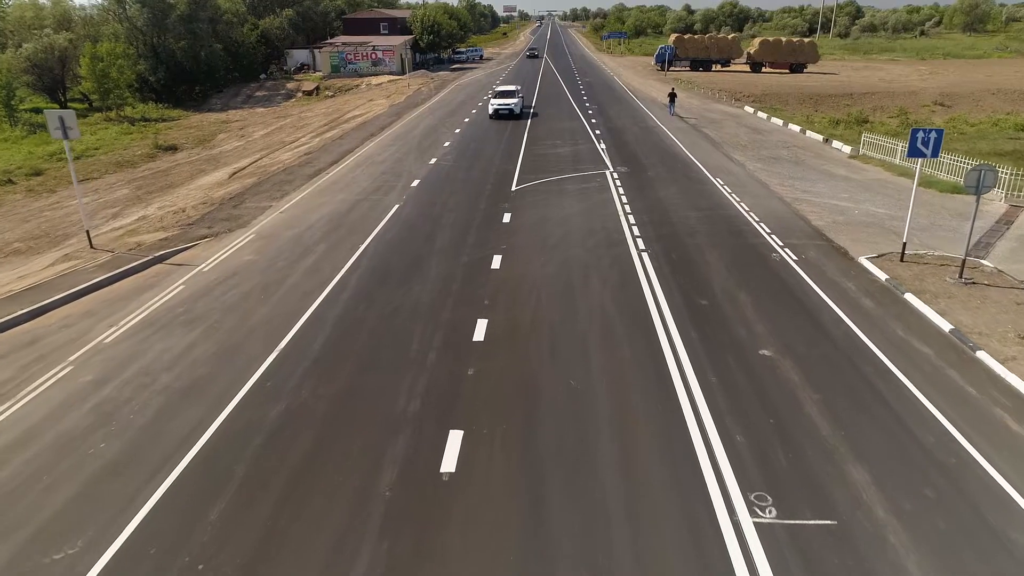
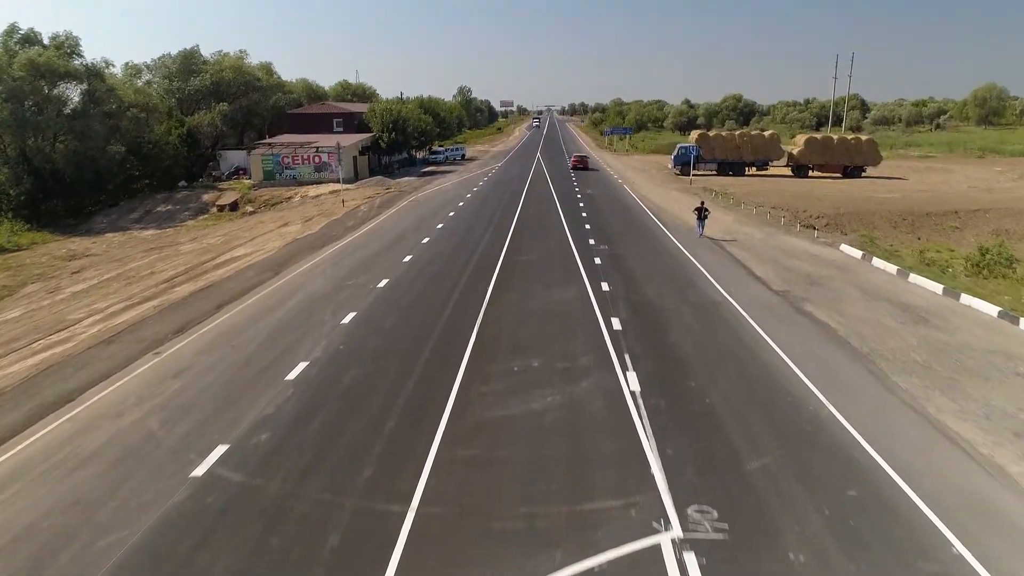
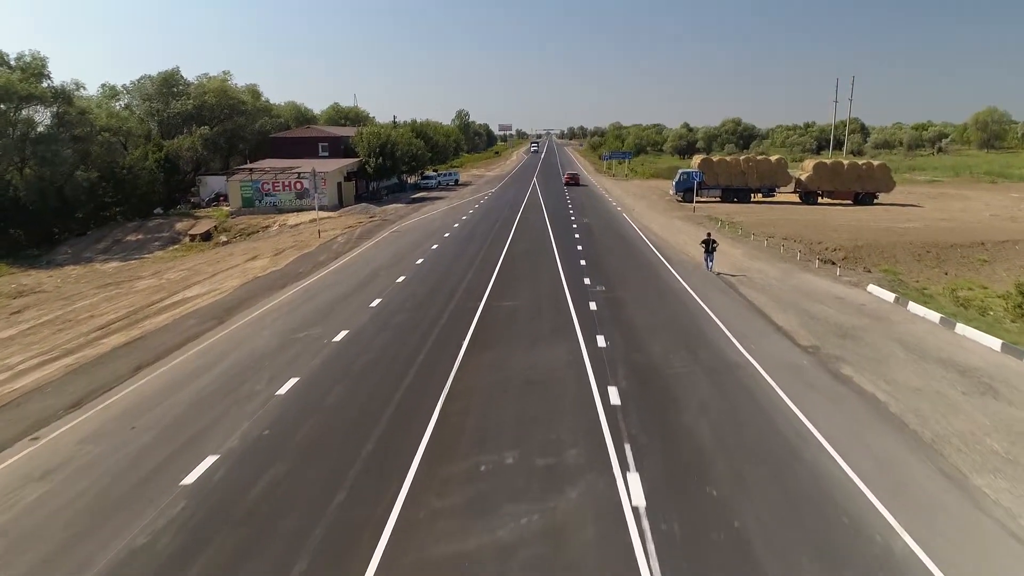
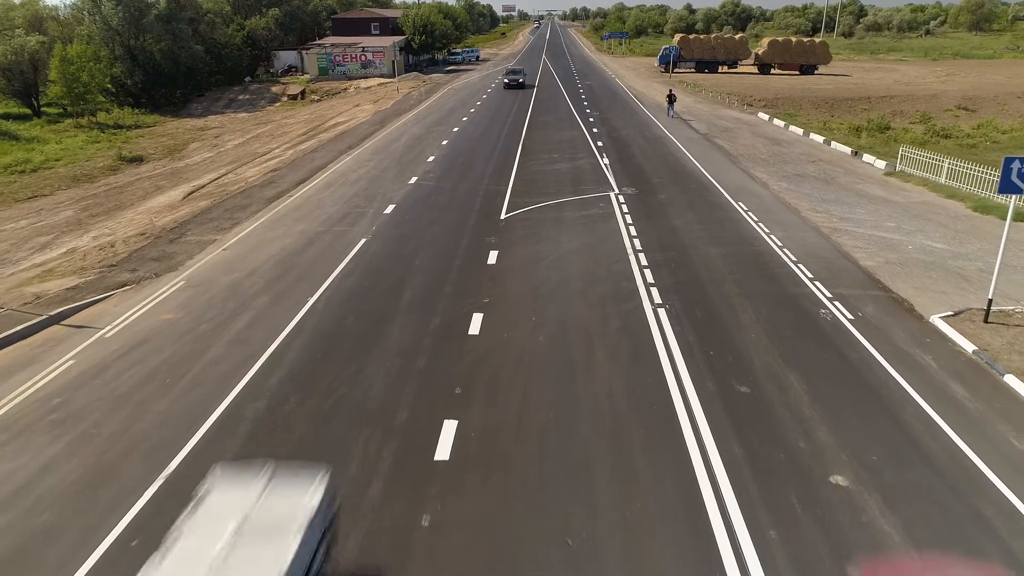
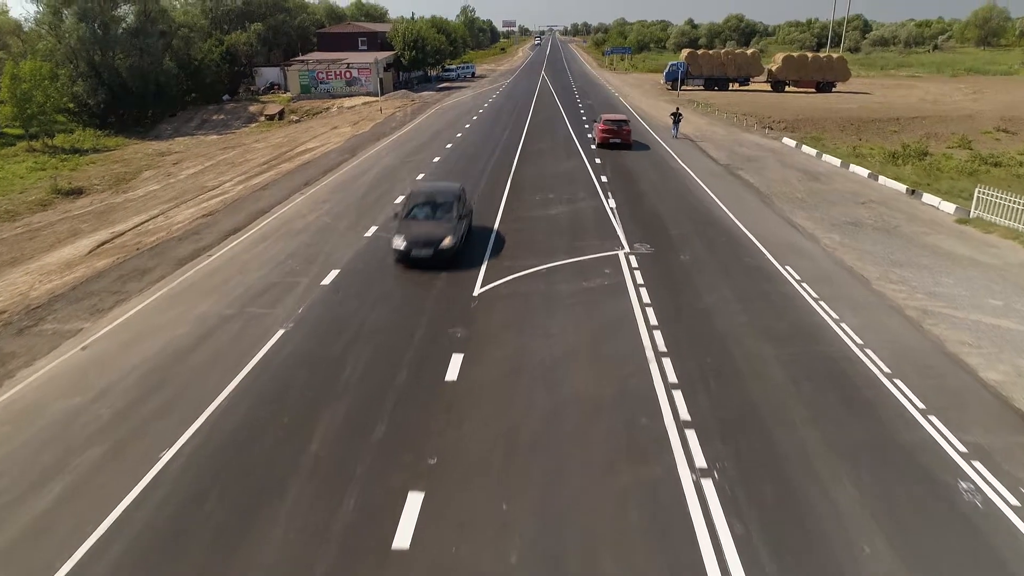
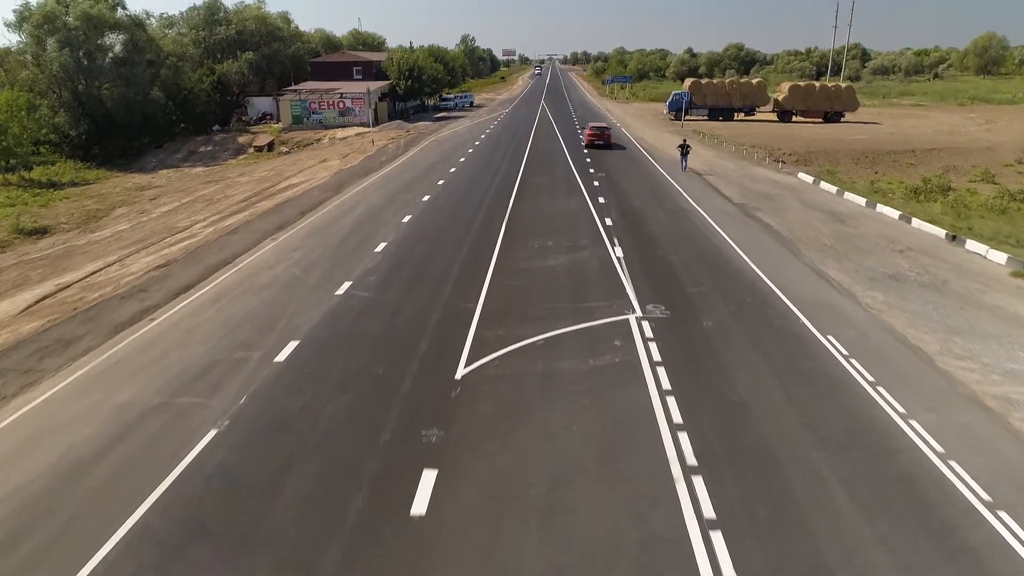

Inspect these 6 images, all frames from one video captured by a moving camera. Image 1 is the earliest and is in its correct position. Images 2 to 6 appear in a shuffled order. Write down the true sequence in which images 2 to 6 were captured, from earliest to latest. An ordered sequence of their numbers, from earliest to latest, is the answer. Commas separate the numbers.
4, 5, 6, 2, 3
